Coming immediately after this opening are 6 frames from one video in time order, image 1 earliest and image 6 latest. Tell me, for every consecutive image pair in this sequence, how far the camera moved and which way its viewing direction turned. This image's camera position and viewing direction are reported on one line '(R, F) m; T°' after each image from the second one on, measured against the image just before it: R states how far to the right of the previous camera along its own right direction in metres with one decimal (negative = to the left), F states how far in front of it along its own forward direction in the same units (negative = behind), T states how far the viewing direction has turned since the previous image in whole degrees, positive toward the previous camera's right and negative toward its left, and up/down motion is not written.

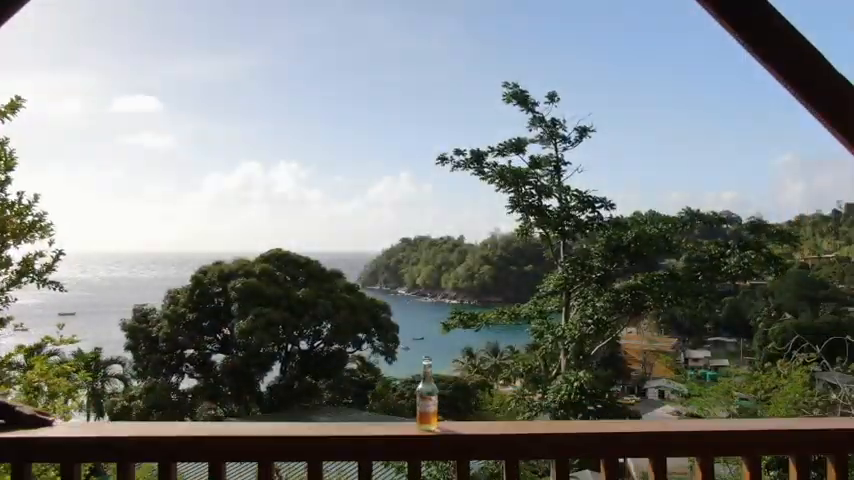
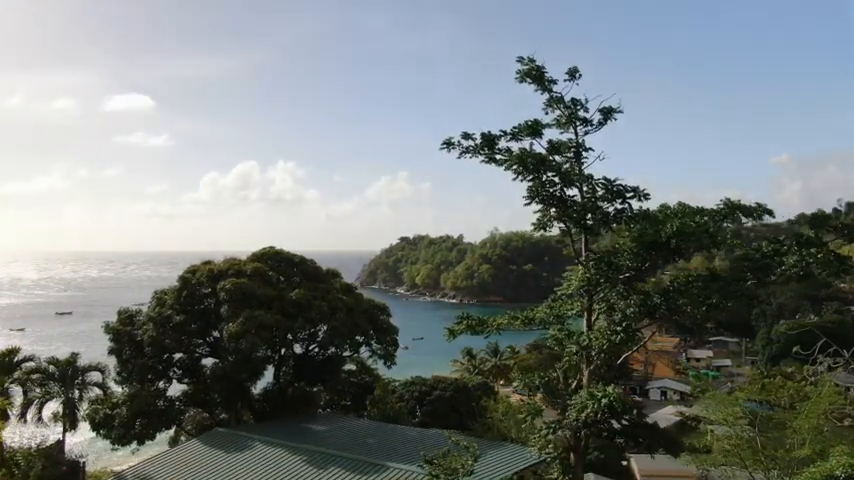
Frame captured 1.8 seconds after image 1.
(0.0, +0.6) m; 0°
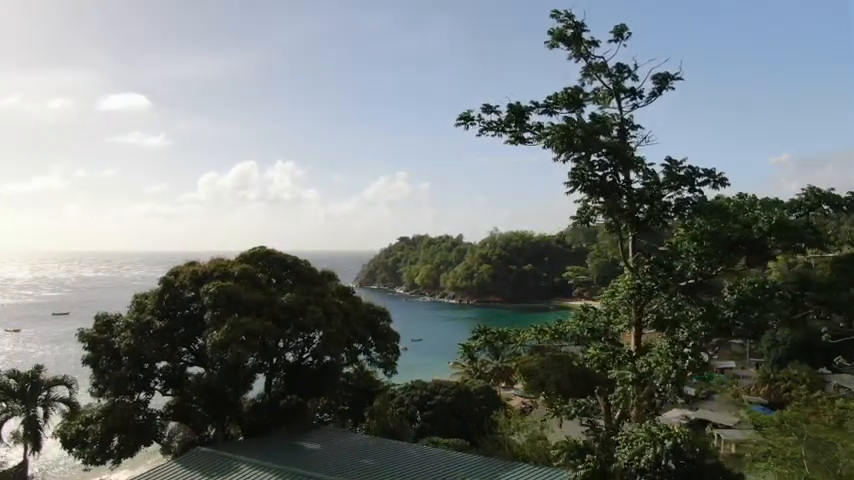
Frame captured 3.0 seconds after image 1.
(-0.1, +0.9) m; 0°
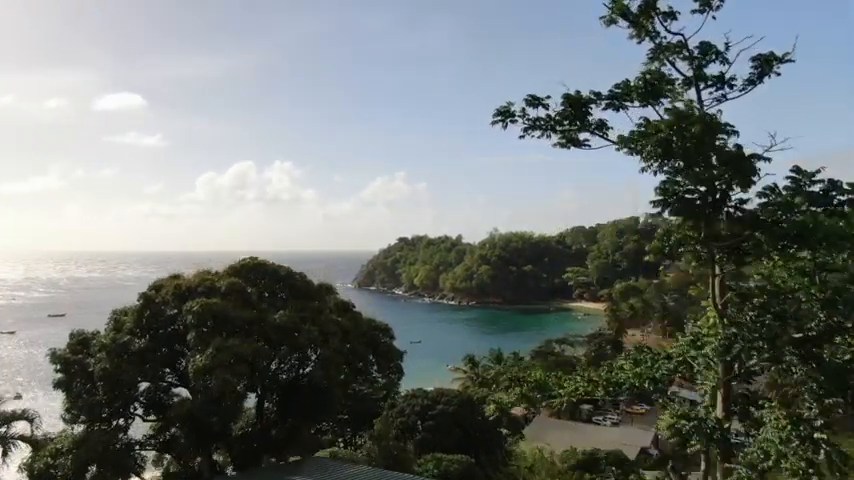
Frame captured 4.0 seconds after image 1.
(-0.1, +1.0) m; 0°
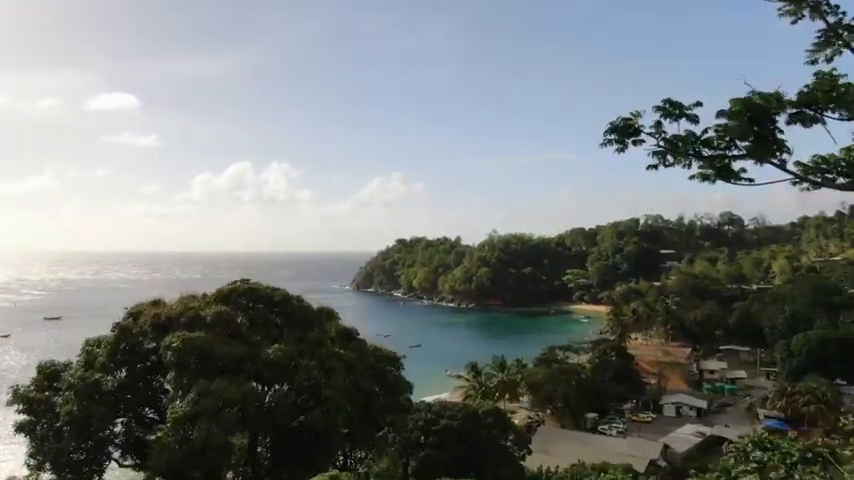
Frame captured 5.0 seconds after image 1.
(-0.2, +1.1) m; 0°
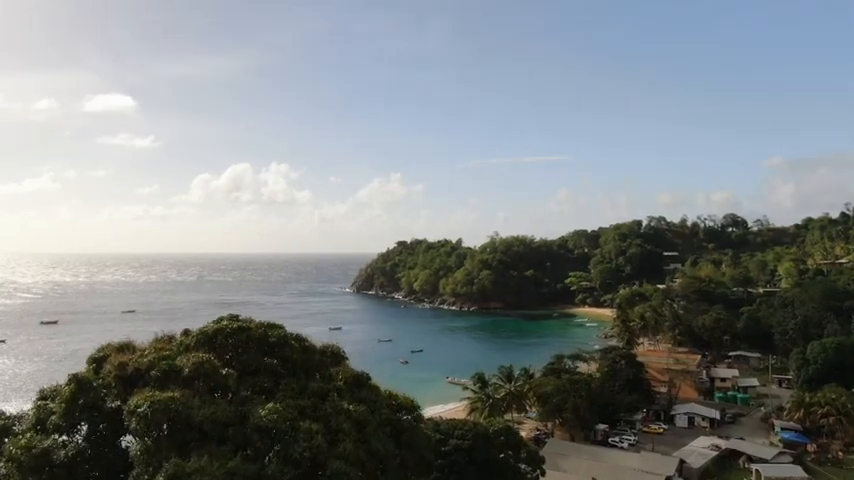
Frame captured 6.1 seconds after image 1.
(-0.3, +1.5) m; 0°
